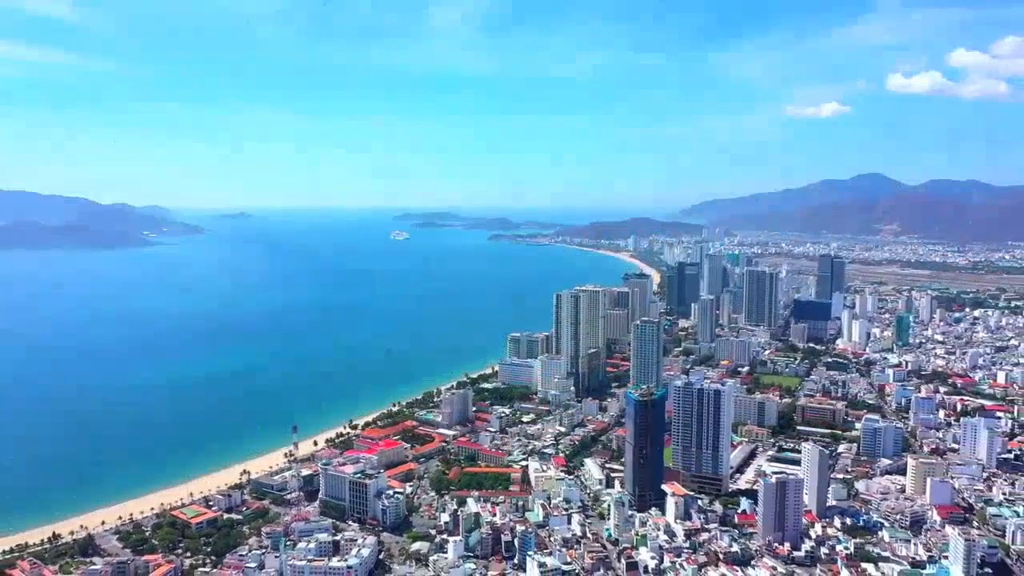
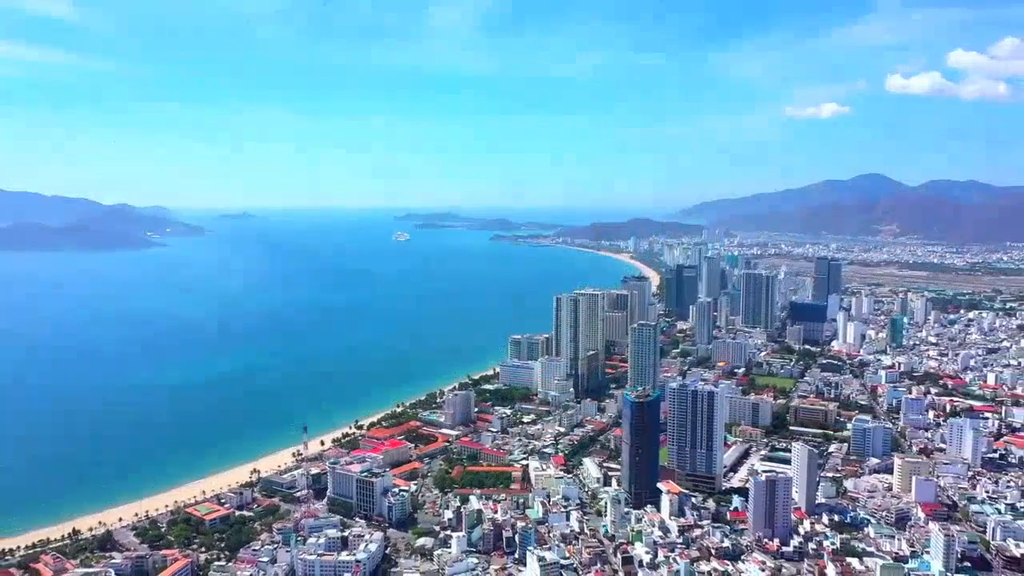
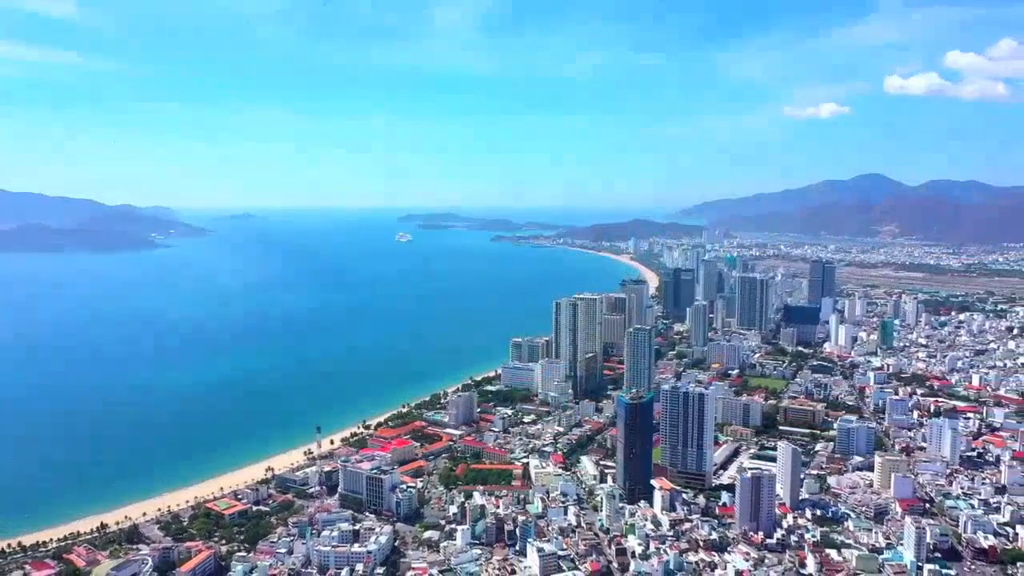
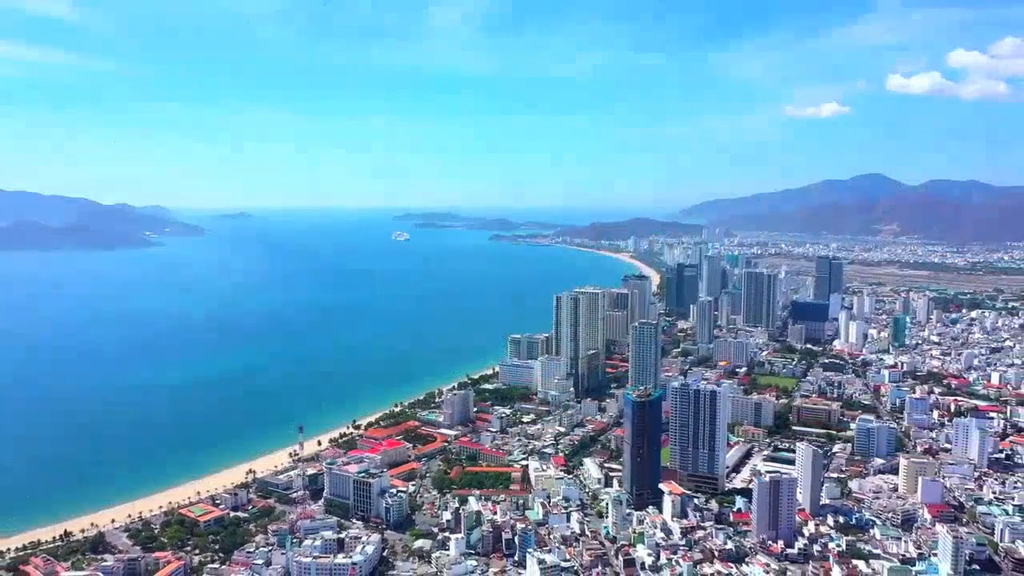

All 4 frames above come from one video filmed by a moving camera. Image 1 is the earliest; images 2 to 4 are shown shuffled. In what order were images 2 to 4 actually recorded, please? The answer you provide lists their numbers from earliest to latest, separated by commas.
4, 2, 3
